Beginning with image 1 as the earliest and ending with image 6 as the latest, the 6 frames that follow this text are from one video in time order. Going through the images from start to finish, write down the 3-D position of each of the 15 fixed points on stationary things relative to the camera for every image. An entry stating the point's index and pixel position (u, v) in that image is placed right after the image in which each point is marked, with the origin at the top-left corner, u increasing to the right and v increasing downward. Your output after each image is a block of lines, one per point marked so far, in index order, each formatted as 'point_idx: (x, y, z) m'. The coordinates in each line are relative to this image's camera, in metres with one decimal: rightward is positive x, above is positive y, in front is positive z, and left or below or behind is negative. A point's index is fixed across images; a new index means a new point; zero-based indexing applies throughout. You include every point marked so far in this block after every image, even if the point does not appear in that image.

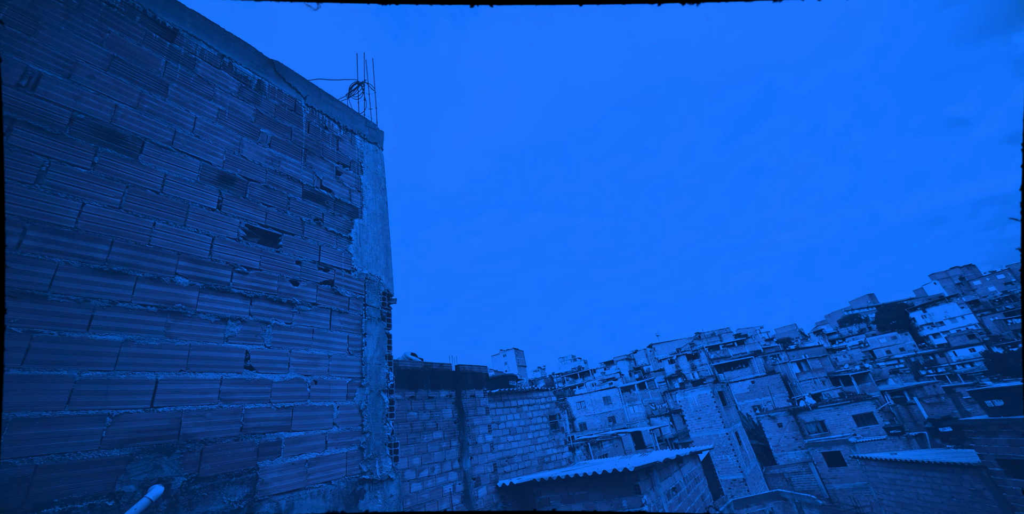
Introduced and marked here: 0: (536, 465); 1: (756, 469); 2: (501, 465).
0: (+0.4, -3.1, +6.0) m
1: (+12.2, -10.3, +19.7) m
2: (-0.2, -2.8, +5.5) m
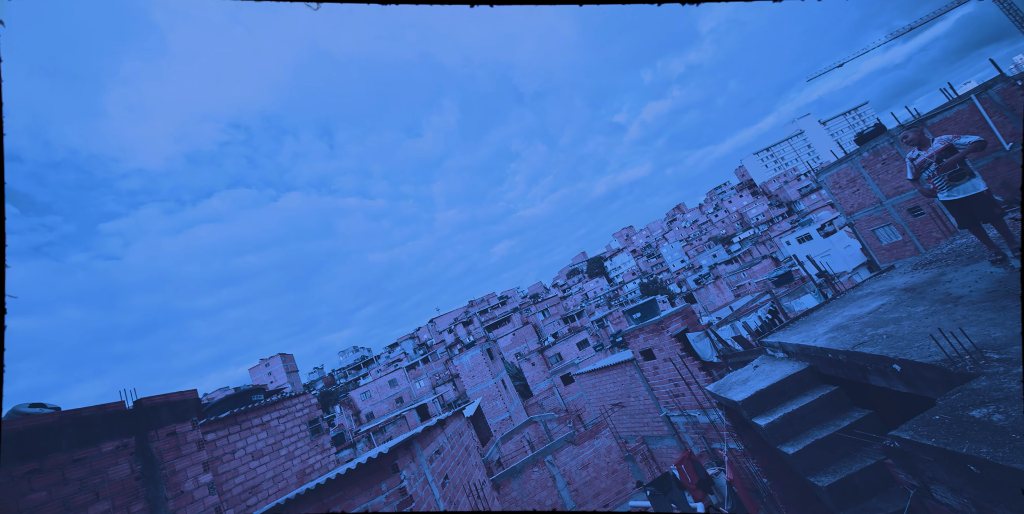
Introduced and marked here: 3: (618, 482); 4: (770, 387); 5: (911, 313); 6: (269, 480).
0: (-2.9, -3.0, +5.4) m
1: (+0.4, -8.6, +23.7) m
2: (-3.1, -2.8, +4.6) m
3: (+3.2, -6.7, +12.1) m
4: (+3.1, -1.6, +4.9) m
5: (+4.3, -0.6, +4.5) m
6: (-3.0, -2.8, +5.1) m
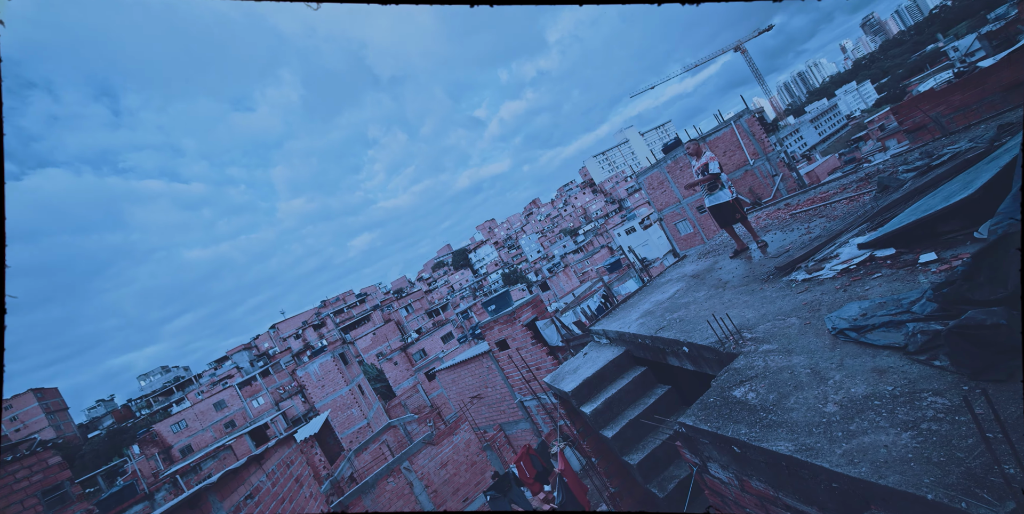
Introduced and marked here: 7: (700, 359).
0: (-4.7, -3.1, +3.8) m
1: (-7.4, -8.4, +22.3) m
2: (-4.6, -2.9, +3.0) m
3: (-1.1, -6.5, +12.2) m
4: (+1.1, -1.5, +5.2) m
5: (+2.4, -0.5, +5.2) m
6: (-4.7, -2.9, +3.4) m
7: (+1.8, -1.0, +3.9) m
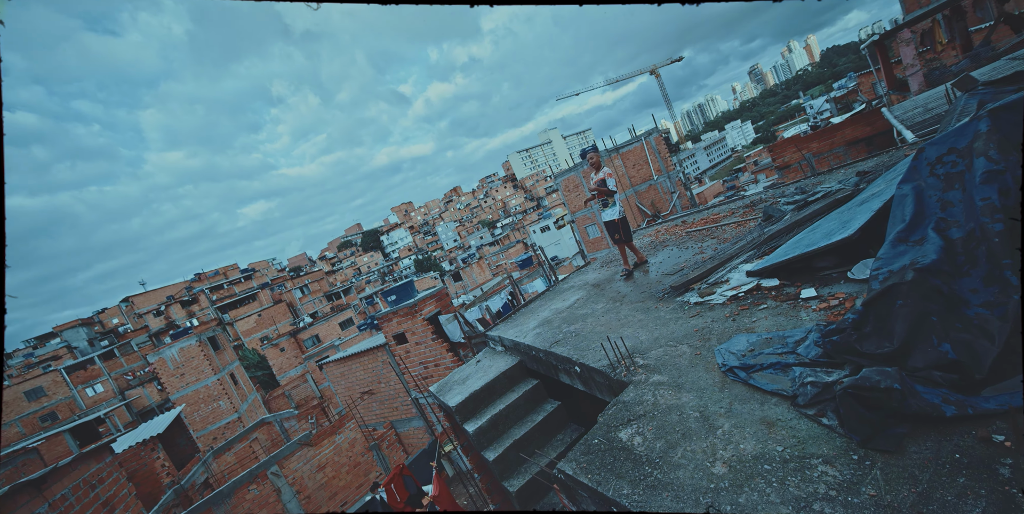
0: (-5.8, -2.6, +2.2) m
1: (-12.8, -7.1, +19.8) m
2: (-5.6, -2.5, +1.4) m
3: (-4.3, -6.1, +11.3) m
4: (-0.3, -1.5, +4.8) m
5: (+1.0, -0.7, +5.1) m
6: (-5.8, -2.5, +1.9) m
7: (+0.7, -1.1, +3.7) m
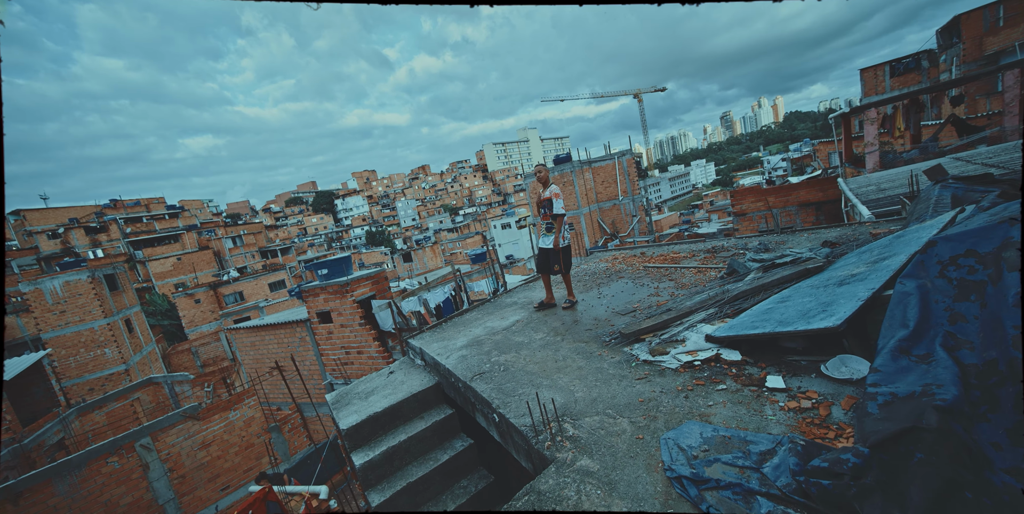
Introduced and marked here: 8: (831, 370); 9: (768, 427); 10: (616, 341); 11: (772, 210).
0: (-6.5, -1.6, +0.9) m
1: (-16.0, -4.3, +17.6) m
2: (-6.2, -1.5, +0.1) m
3: (-6.7, -5.1, +10.1) m
4: (-1.3, -1.5, +4.0) m
5: (+0.2, -0.9, +4.4) m
6: (-6.4, -1.5, +0.5) m
7: (0.0, -1.3, +3.0) m
8: (+2.1, -0.7, +2.7) m
9: (+1.5, -1.0, +2.3) m
10: (+1.0, -0.8, +3.9) m
11: (+8.1, +1.4, +12.6) m
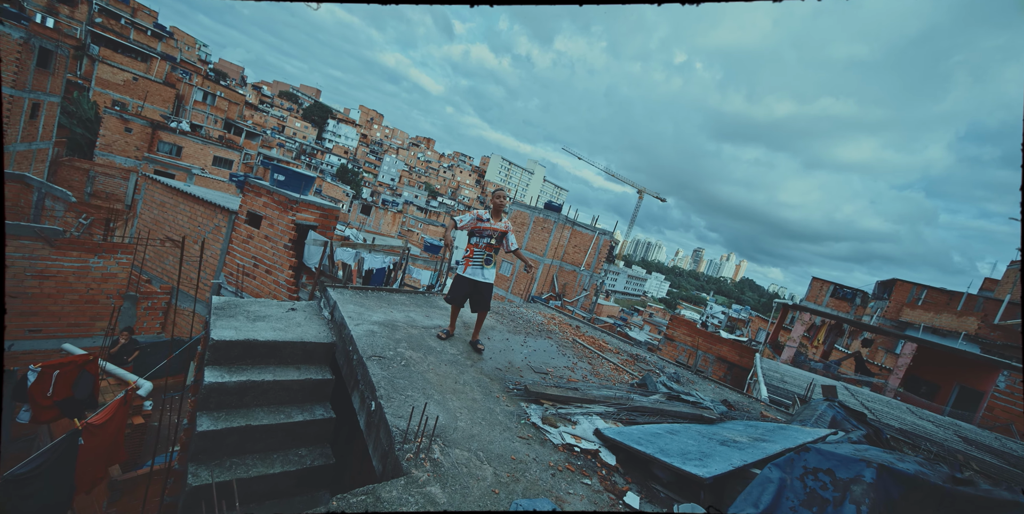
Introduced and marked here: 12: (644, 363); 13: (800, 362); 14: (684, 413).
0: (-6.4, +1.8, +0.1) m
1: (-18.0, +4.1, +15.5) m
2: (-5.9, +1.8, -0.6) m
3: (-9.5, -1.2, +8.9) m
4: (-2.2, -0.8, +3.8) m
5: (-0.7, -1.0, +4.4) m
6: (-6.2, +1.9, -0.2) m
7: (-1.0, -1.2, +3.0) m
8: (+1.2, -1.8, +2.8) m
9: (+0.6, -1.7, +2.4) m
10: (+0.1, -1.3, +4.0) m
11: (+6.1, -3.1, +13.5) m
12: (+2.3, -1.9, +7.1) m
13: (+11.2, -4.1, +15.8) m
14: (+1.9, -1.7, +4.4) m
